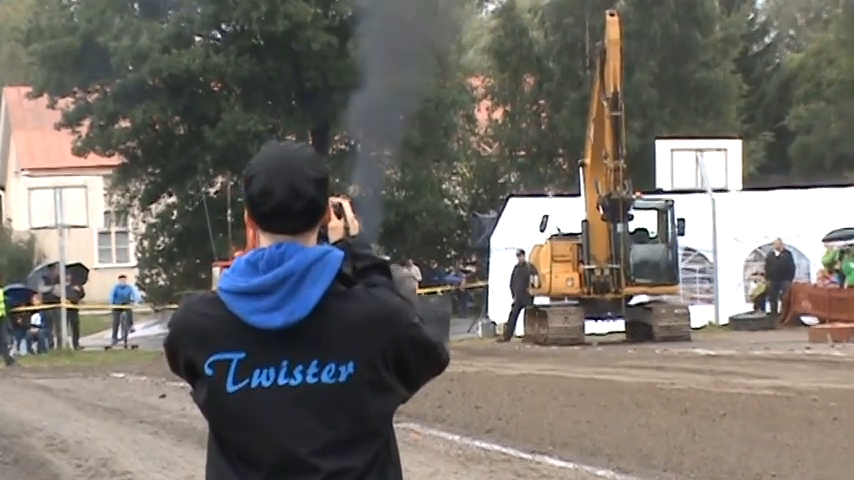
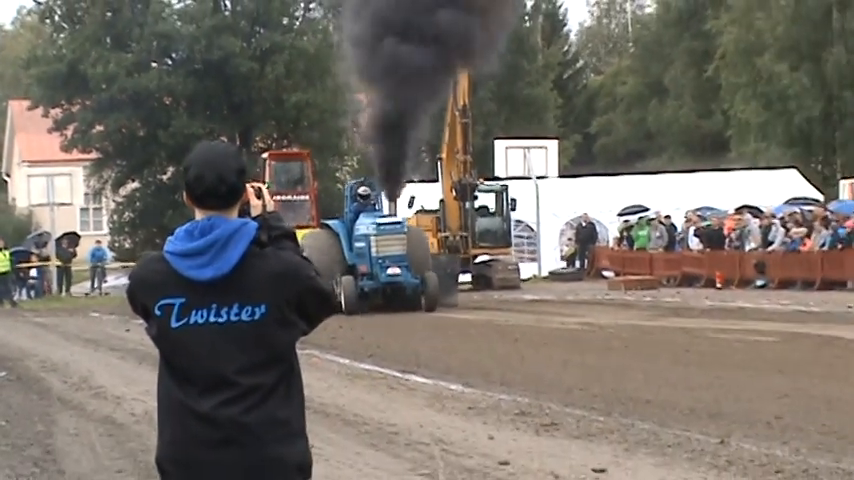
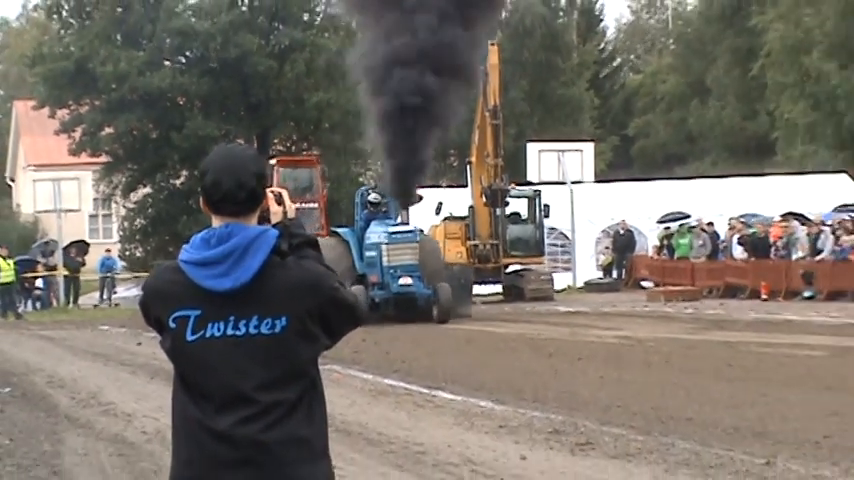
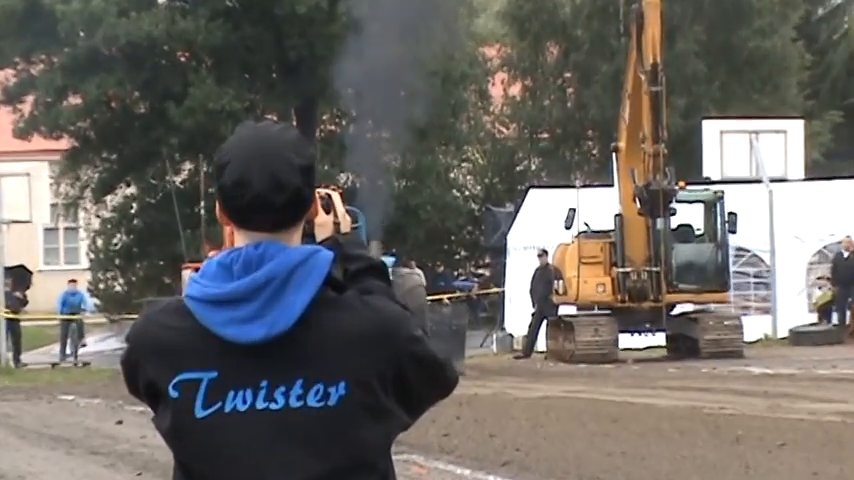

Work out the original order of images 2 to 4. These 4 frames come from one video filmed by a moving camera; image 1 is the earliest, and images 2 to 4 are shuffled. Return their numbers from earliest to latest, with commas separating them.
4, 3, 2
